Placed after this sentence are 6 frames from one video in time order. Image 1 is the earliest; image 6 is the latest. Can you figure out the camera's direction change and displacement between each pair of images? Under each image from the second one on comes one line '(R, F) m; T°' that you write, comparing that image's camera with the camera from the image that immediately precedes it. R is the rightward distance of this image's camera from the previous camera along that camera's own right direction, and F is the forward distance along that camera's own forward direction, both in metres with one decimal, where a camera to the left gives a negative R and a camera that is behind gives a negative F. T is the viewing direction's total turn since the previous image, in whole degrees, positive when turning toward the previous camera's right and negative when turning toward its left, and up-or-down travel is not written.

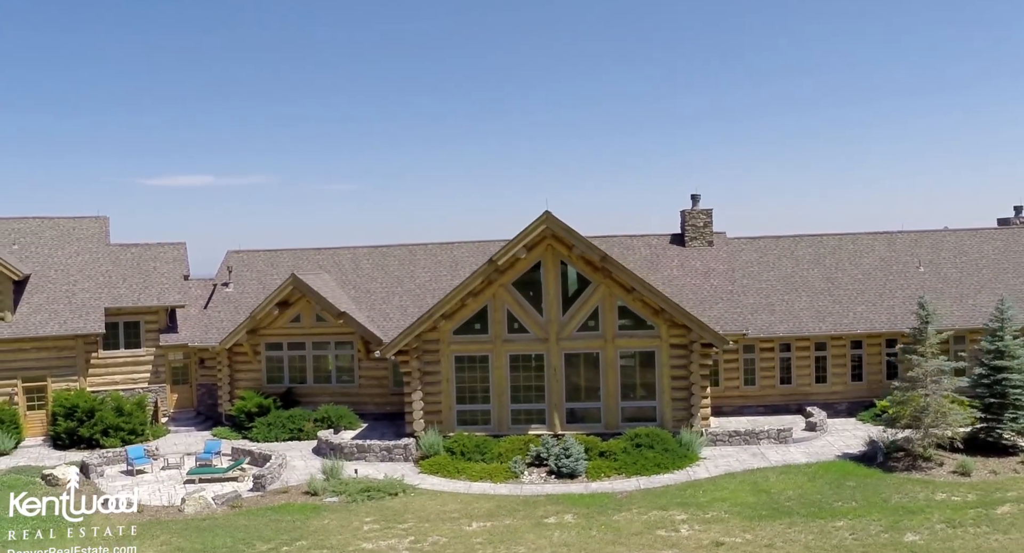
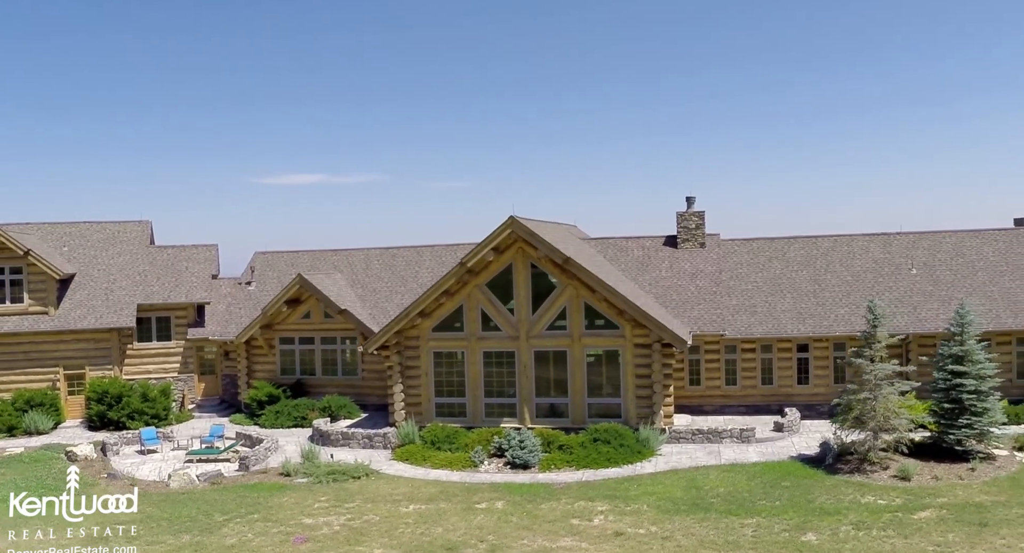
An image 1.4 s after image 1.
(+4.2, -1.1) m; -7°
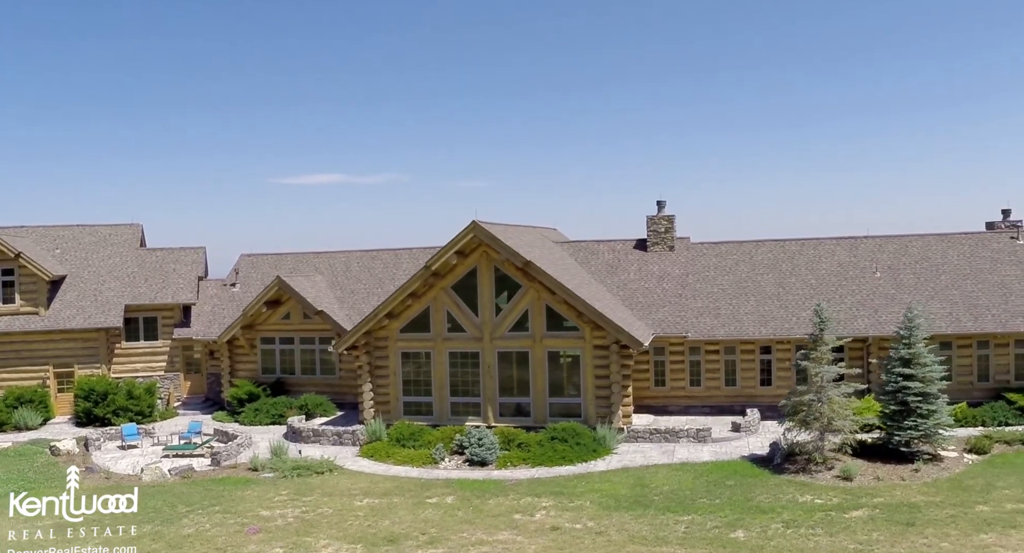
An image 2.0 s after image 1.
(+1.7, -0.7) m; -2°
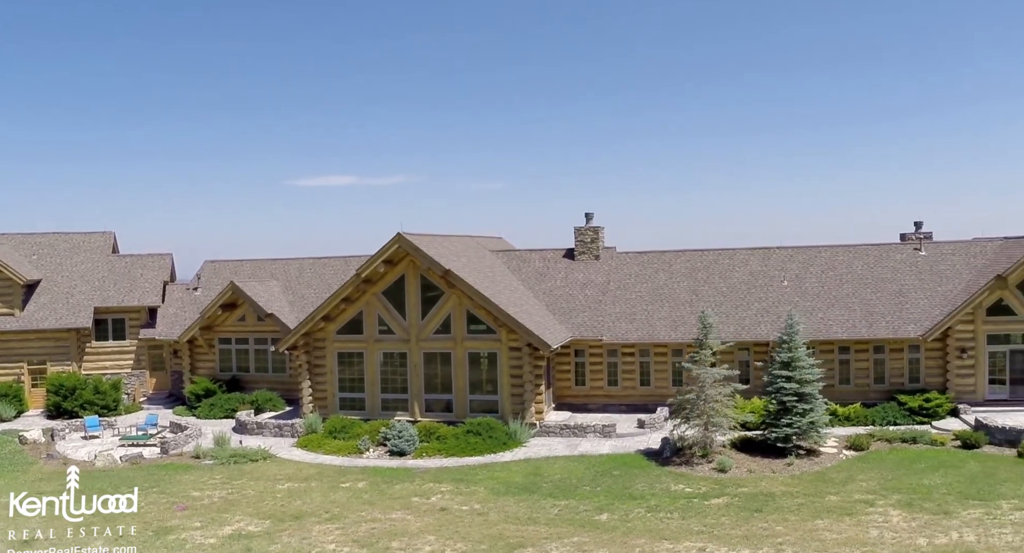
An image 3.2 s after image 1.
(+2.8, -2.4) m; -1°
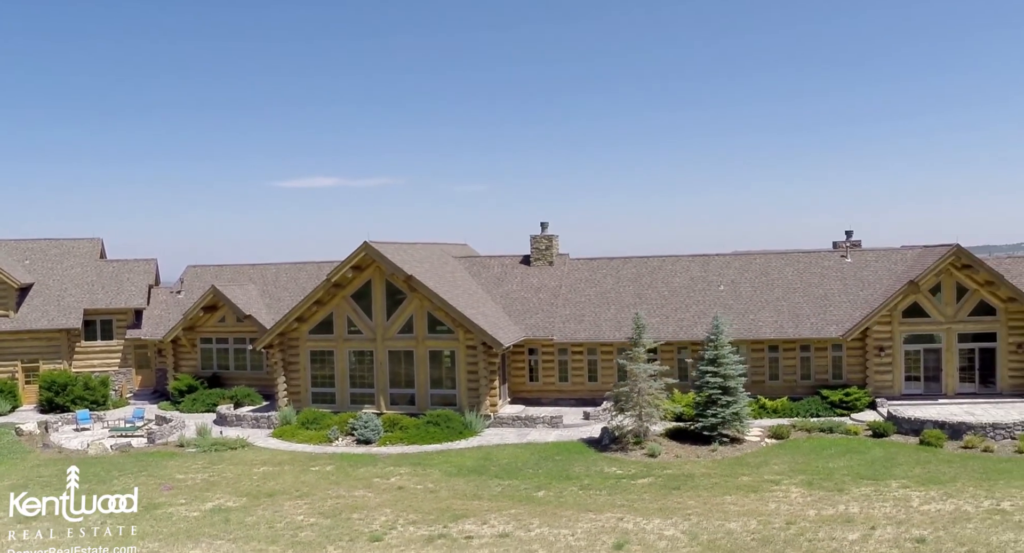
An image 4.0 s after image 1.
(+0.9, -2.9) m; +1°
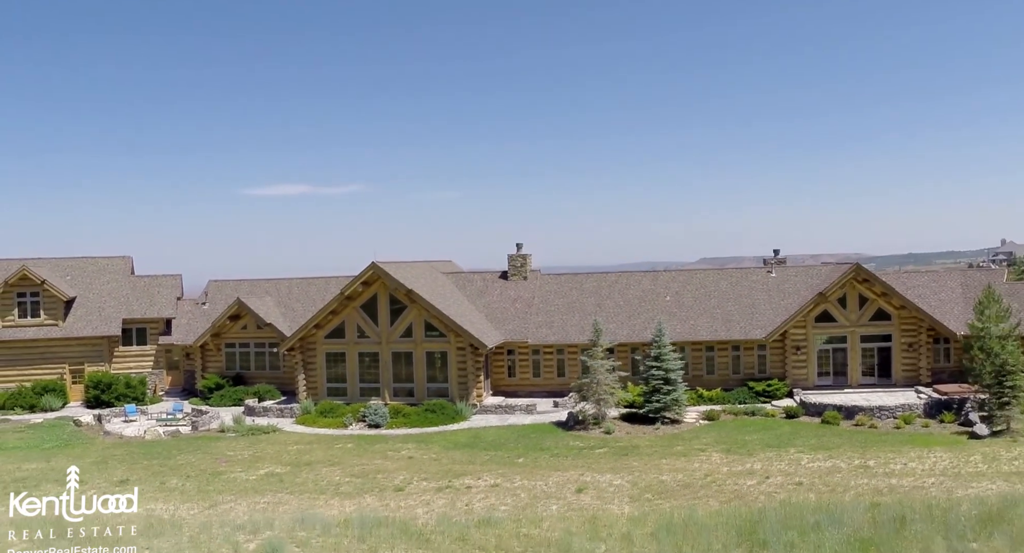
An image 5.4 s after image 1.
(-0.6, -6.9) m; +2°
